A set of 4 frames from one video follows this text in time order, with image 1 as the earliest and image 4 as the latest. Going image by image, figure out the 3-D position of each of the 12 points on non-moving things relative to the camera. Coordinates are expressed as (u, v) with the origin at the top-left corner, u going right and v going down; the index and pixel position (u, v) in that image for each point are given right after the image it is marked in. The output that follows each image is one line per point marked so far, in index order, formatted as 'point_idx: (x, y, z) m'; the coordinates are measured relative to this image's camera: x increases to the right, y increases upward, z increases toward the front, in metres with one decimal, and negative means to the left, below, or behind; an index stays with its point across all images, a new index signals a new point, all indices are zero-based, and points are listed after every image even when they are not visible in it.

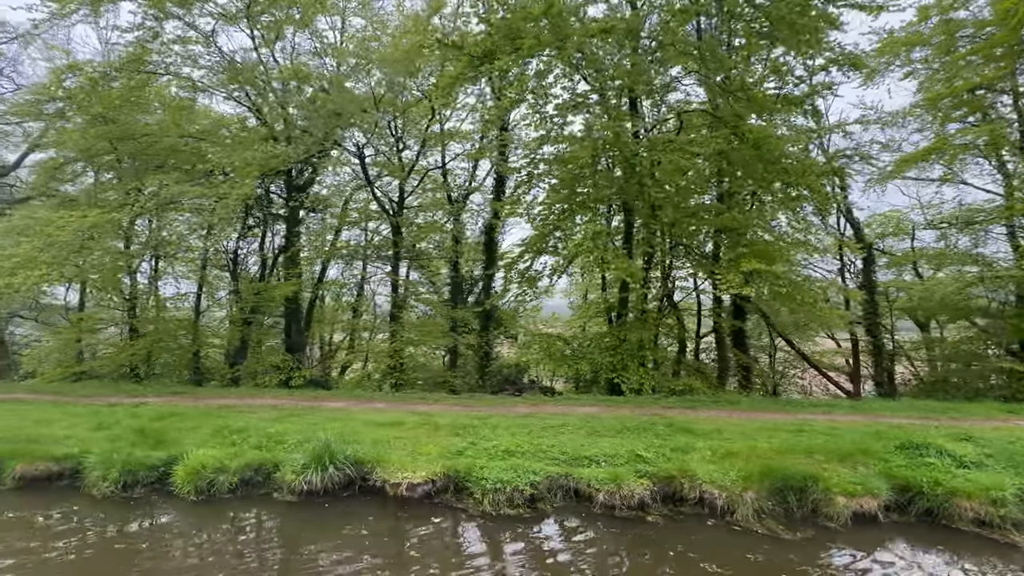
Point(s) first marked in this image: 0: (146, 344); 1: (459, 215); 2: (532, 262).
0: (-12.9, -2.0, +15.5) m
1: (-2.0, +2.7, +16.4) m
2: (+0.8, +1.0, +14.7) m
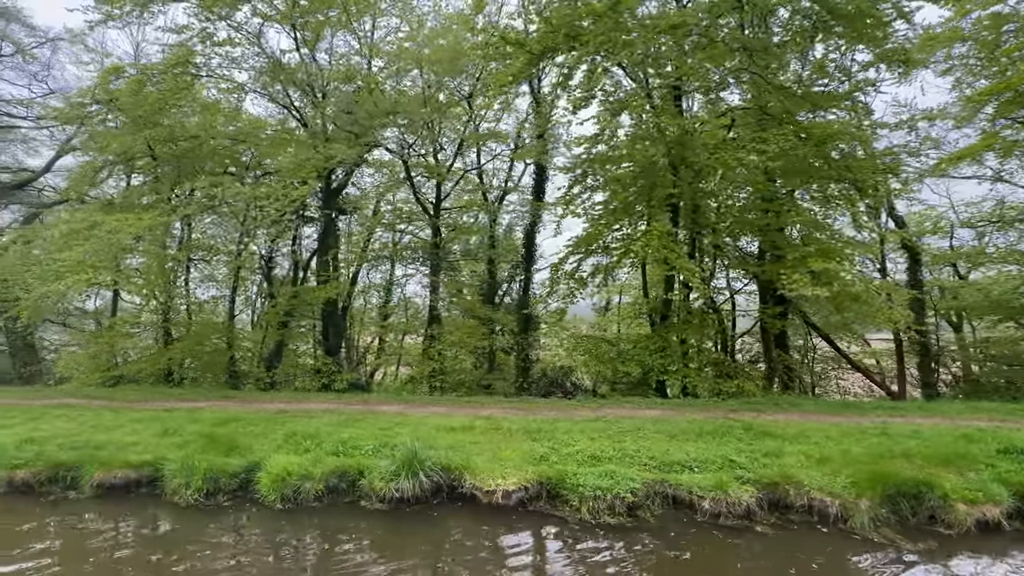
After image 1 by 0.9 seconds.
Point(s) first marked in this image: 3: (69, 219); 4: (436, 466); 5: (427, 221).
0: (-11.5, -2.1, +15.4) m
1: (-0.6, +2.7, +16.2) m
2: (+2.2, +0.9, +14.5) m
3: (-14.7, +2.3, +14.5) m
4: (-1.1, -2.6, +6.5) m
5: (-3.0, +2.4, +16.0) m
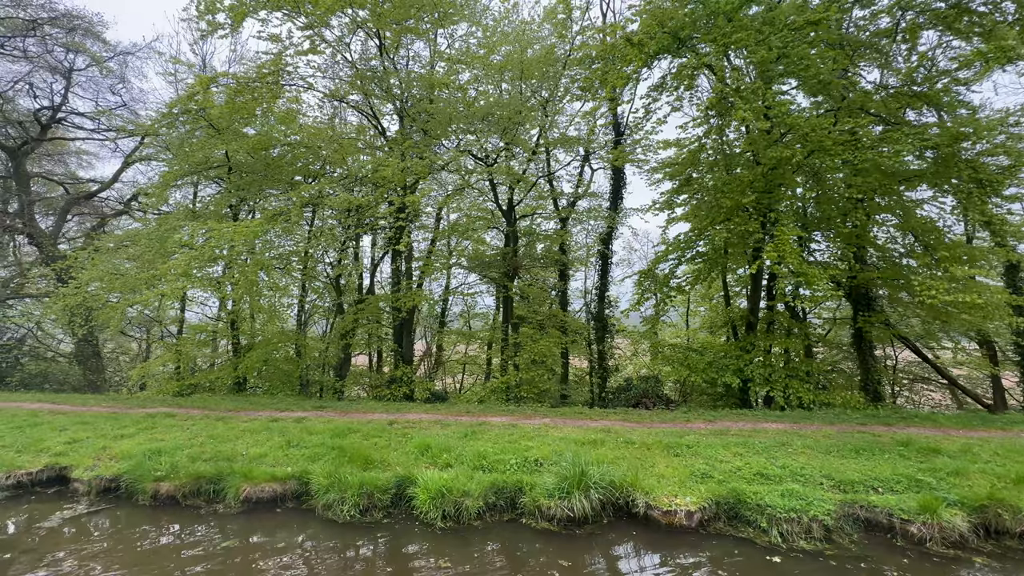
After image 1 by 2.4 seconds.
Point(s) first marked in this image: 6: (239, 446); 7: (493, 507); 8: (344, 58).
0: (-8.9, -2.4, +15.4) m
1: (+2.0, +2.4, +15.9) m
2: (+4.8, +0.7, +14.1) m
3: (-12.1, +2.0, +14.7) m
4: (+1.2, -2.7, +6.2) m
5: (-0.4, +2.2, +15.8) m
6: (-4.9, -2.8, +7.9) m
7: (-0.3, -3.1, +6.2) m
8: (-5.4, +7.1, +13.8) m
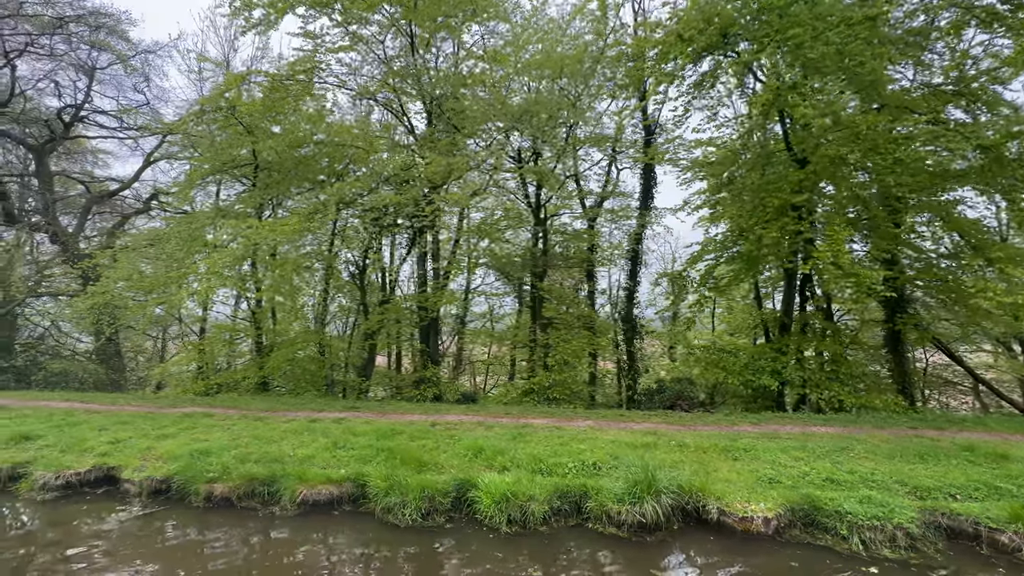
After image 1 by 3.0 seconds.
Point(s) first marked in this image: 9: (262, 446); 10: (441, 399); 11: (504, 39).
0: (-8.0, -2.3, +15.3) m
1: (+3.0, +2.4, +15.8) m
2: (+5.7, +0.7, +13.9) m
3: (-11.2, +2.0, +14.6) m
4: (+2.1, -2.7, +6.0) m
5: (+0.6, +2.2, +15.7) m
6: (-4.0, -2.8, +7.8) m
7: (+0.6, -3.0, +6.0) m
8: (-4.4, +7.1, +13.7) m
9: (-4.6, -2.9, +8.0) m
10: (-2.6, -3.7, +14.8) m
11: (-0.3, +8.0, +14.2) m
